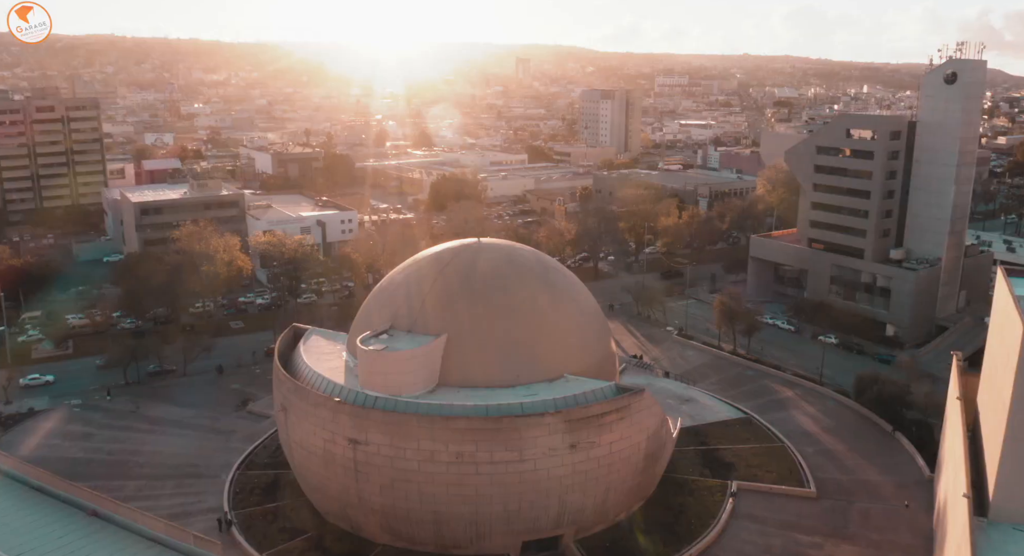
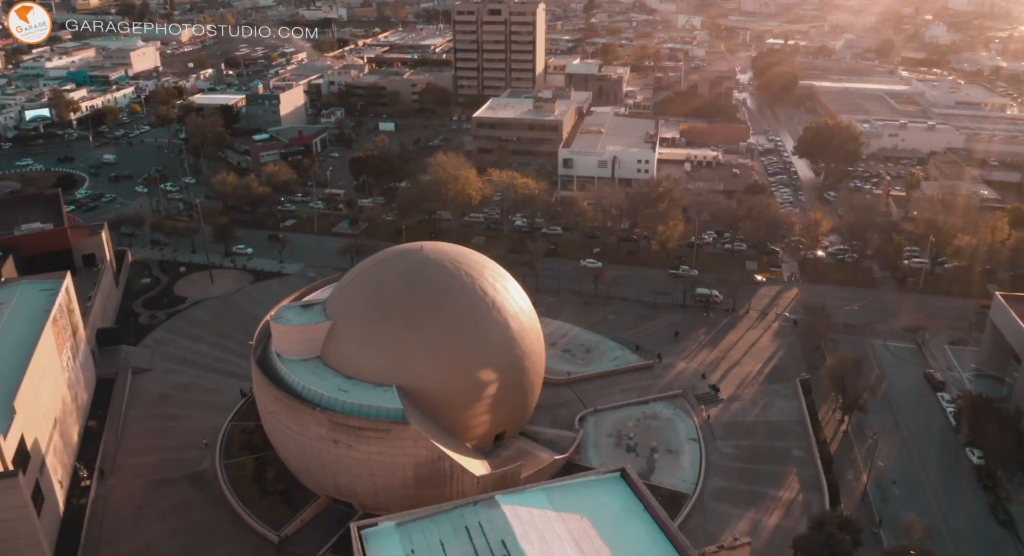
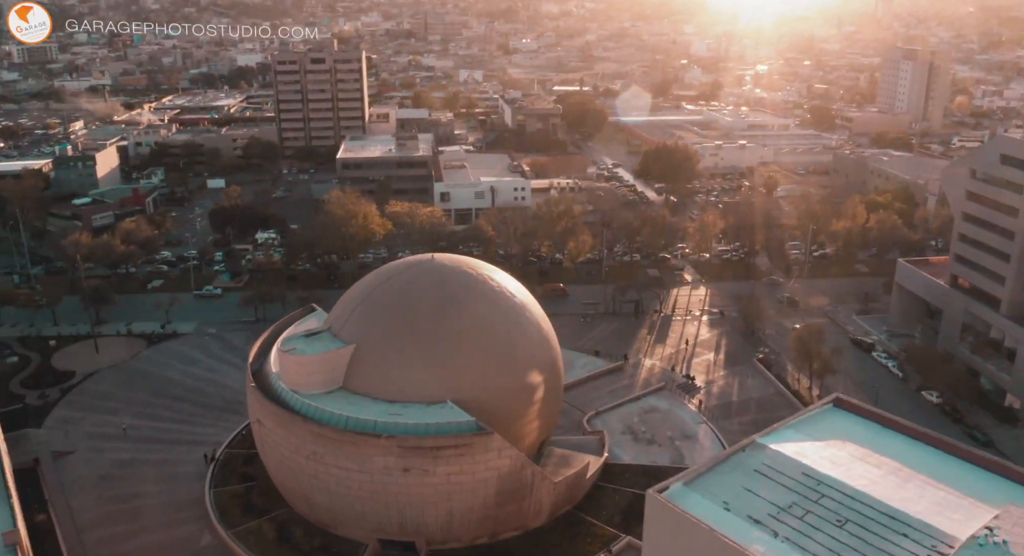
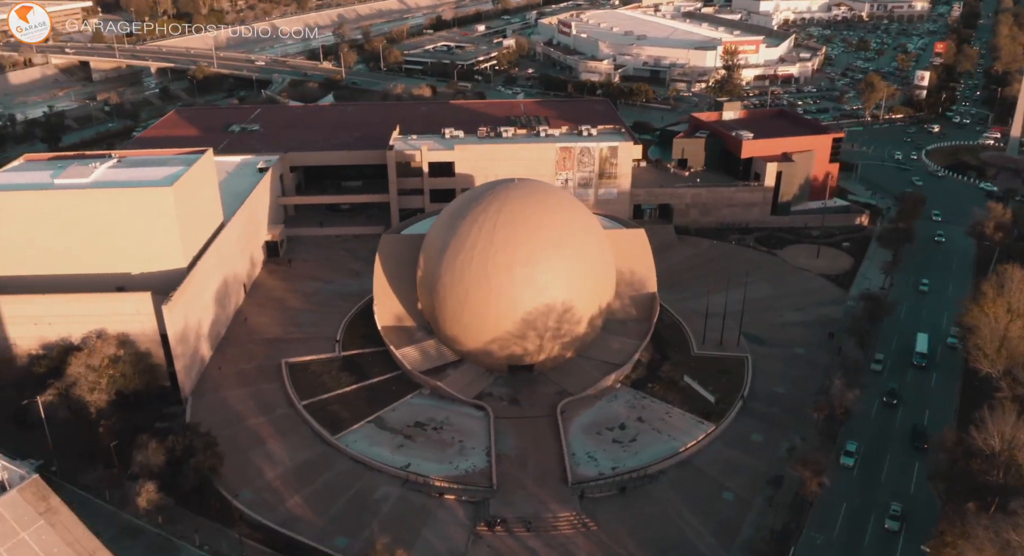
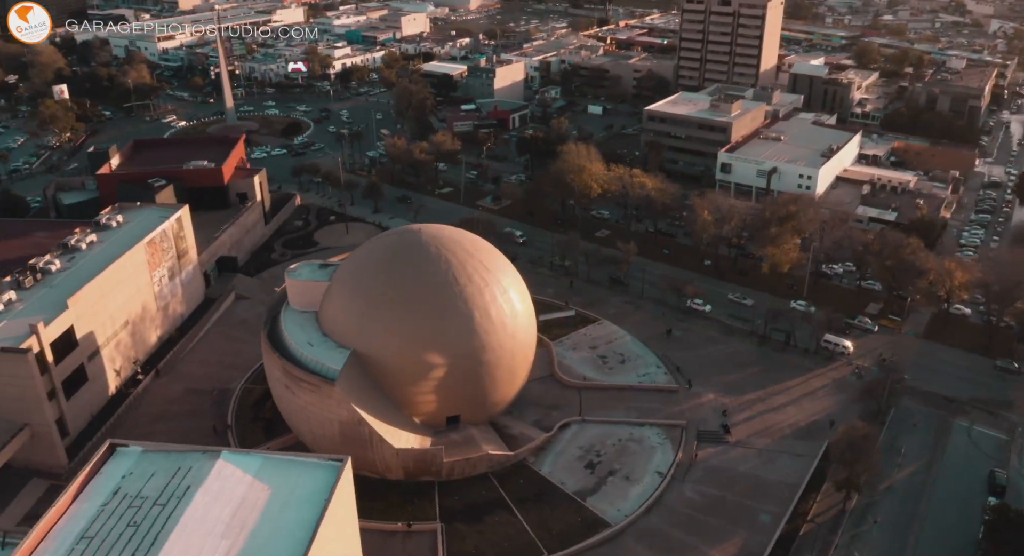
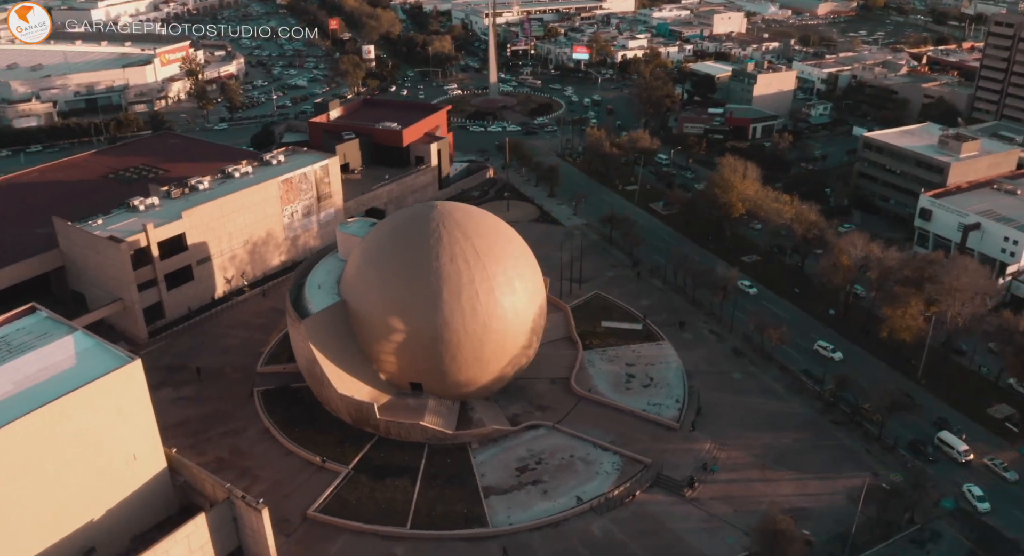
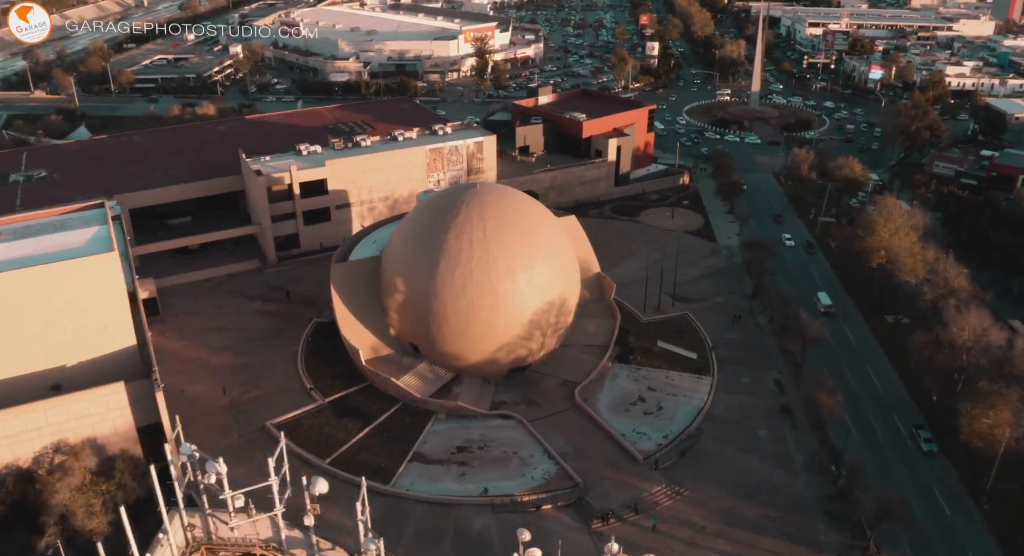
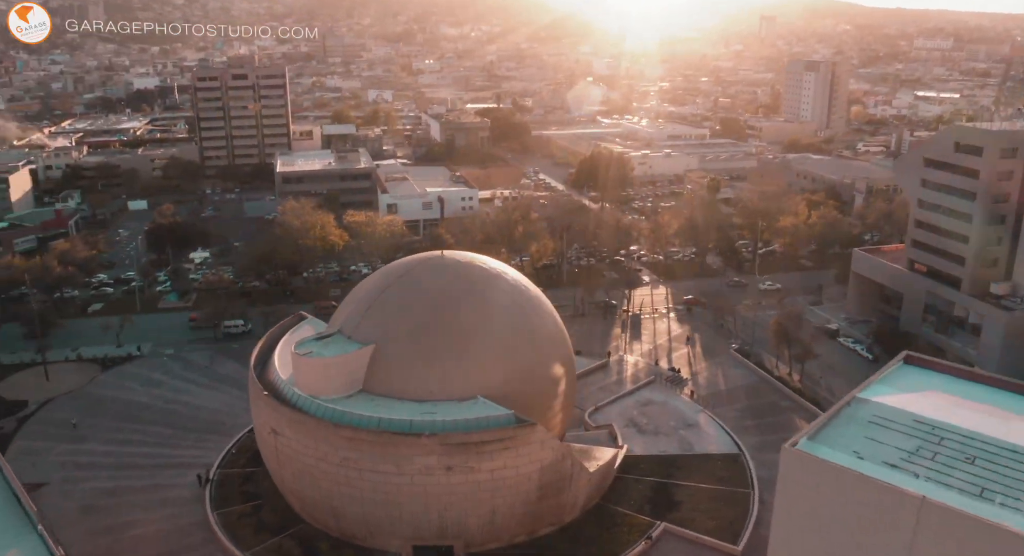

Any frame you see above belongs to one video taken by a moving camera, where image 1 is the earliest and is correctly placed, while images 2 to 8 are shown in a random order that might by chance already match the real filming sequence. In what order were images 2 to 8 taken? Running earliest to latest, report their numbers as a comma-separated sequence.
8, 3, 2, 5, 6, 7, 4
